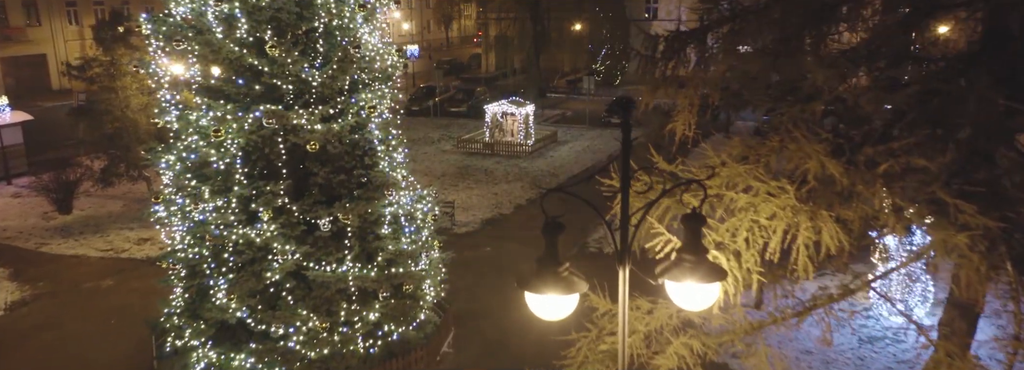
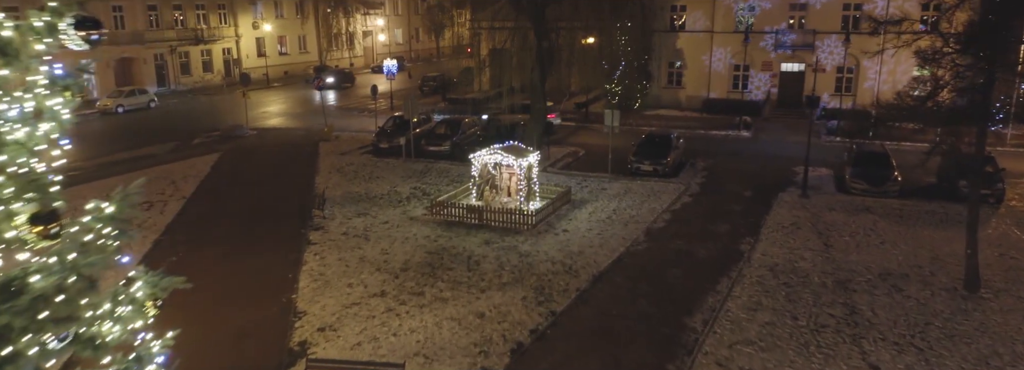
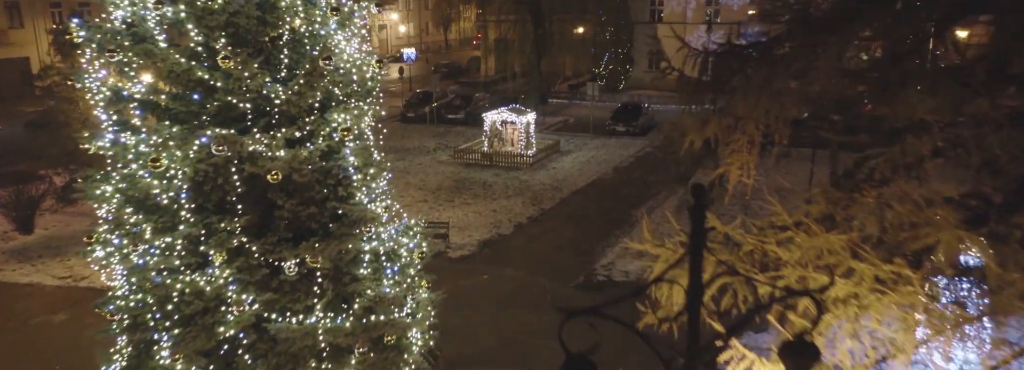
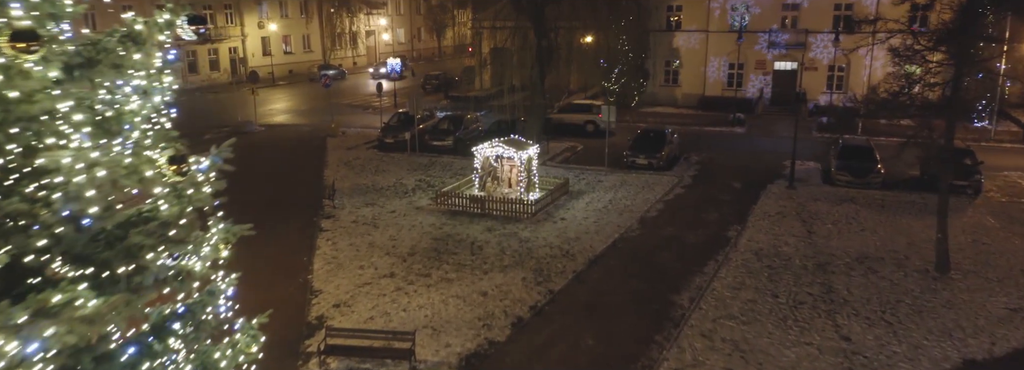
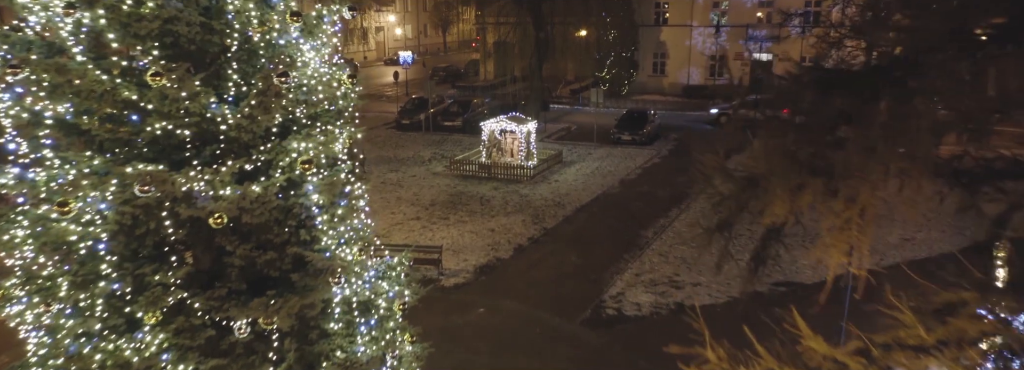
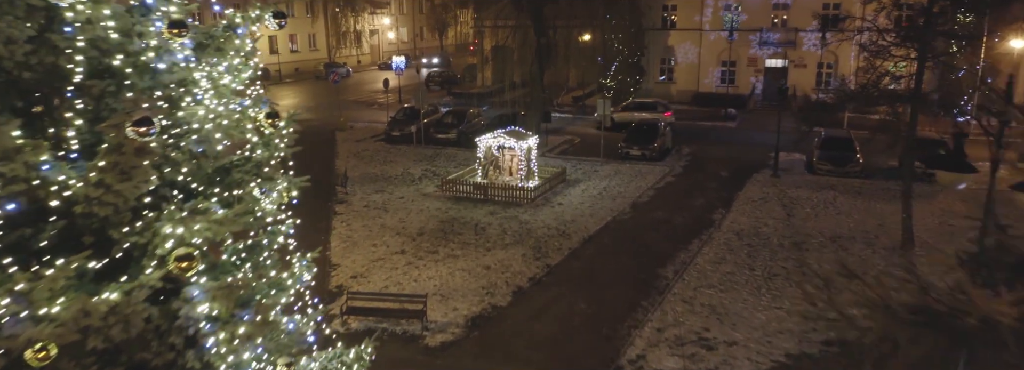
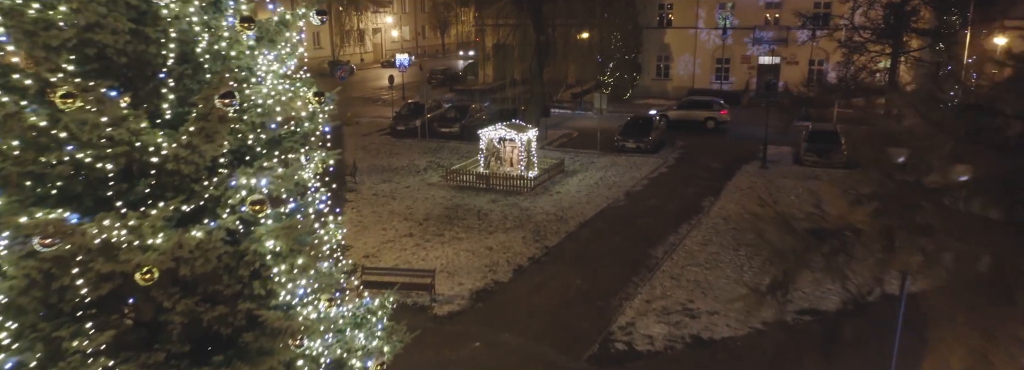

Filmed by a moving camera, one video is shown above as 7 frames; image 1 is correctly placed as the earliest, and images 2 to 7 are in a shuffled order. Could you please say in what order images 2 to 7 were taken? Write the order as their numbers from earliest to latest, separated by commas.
3, 5, 7, 6, 4, 2
